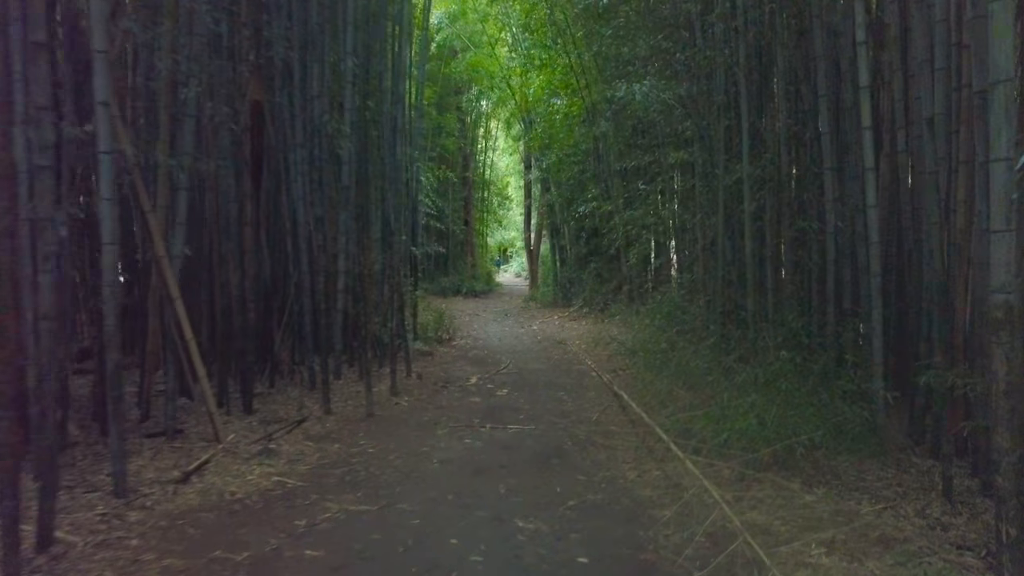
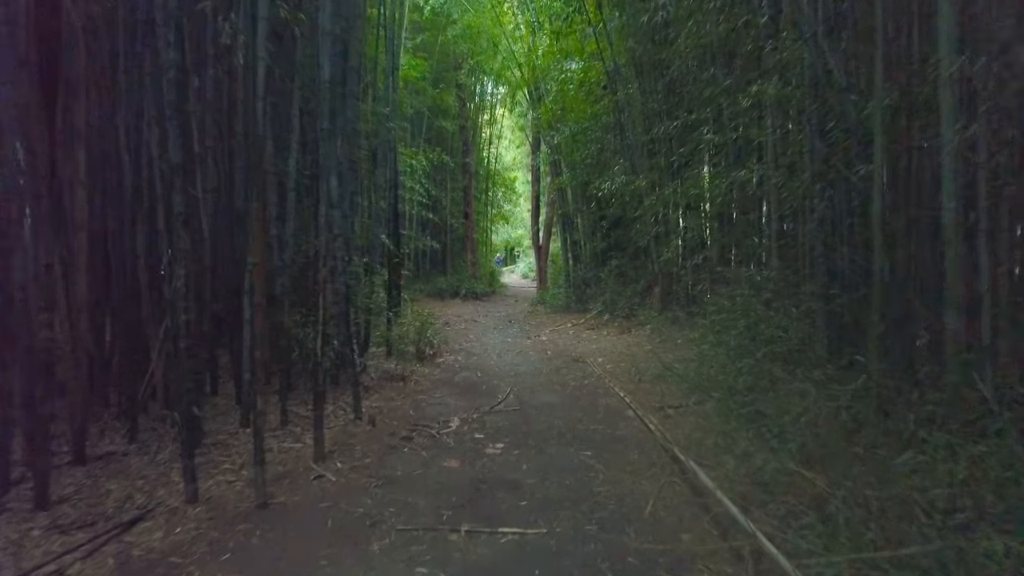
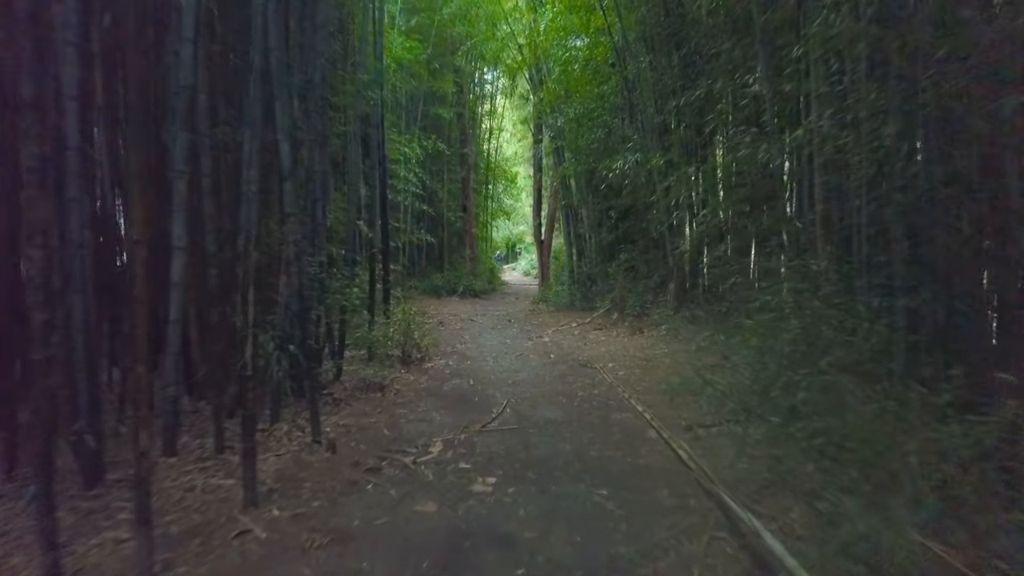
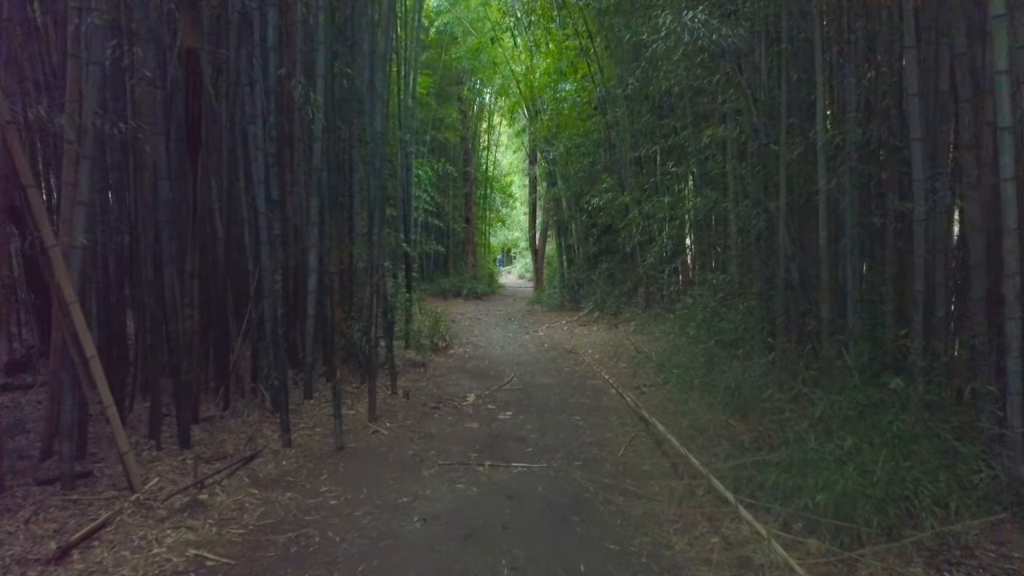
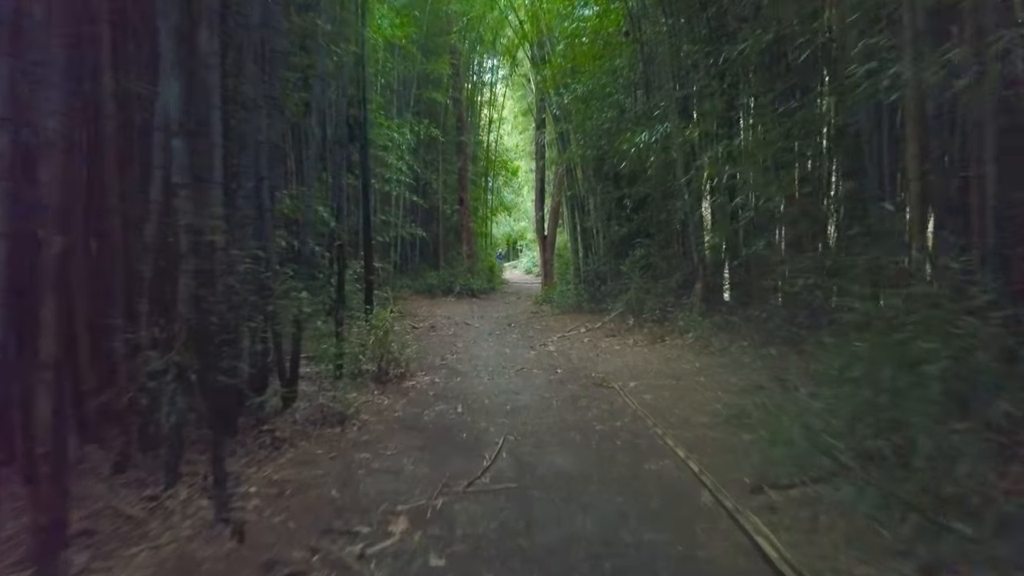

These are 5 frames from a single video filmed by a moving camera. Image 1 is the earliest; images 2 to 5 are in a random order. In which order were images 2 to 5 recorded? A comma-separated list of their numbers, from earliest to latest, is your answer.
4, 2, 3, 5
